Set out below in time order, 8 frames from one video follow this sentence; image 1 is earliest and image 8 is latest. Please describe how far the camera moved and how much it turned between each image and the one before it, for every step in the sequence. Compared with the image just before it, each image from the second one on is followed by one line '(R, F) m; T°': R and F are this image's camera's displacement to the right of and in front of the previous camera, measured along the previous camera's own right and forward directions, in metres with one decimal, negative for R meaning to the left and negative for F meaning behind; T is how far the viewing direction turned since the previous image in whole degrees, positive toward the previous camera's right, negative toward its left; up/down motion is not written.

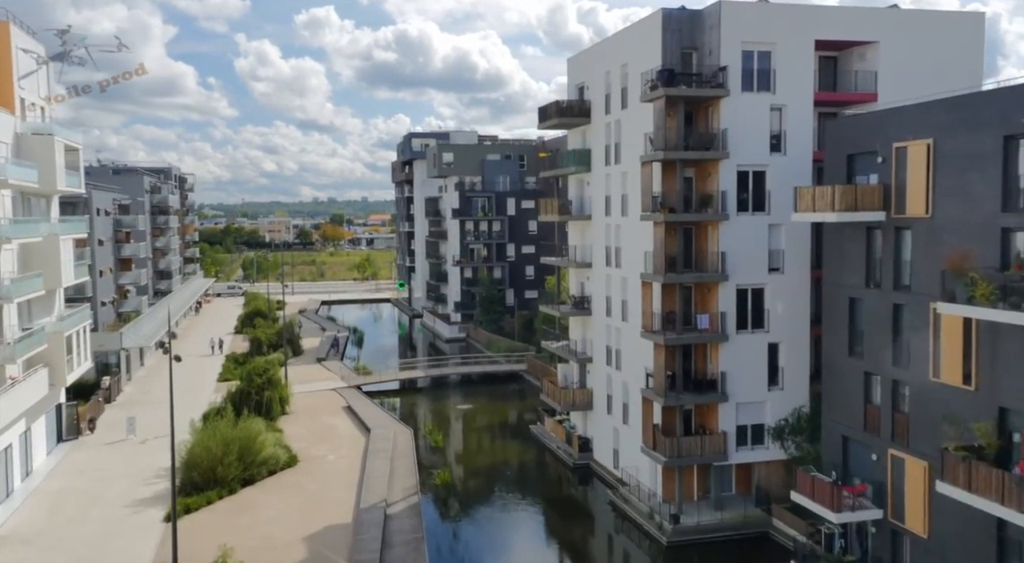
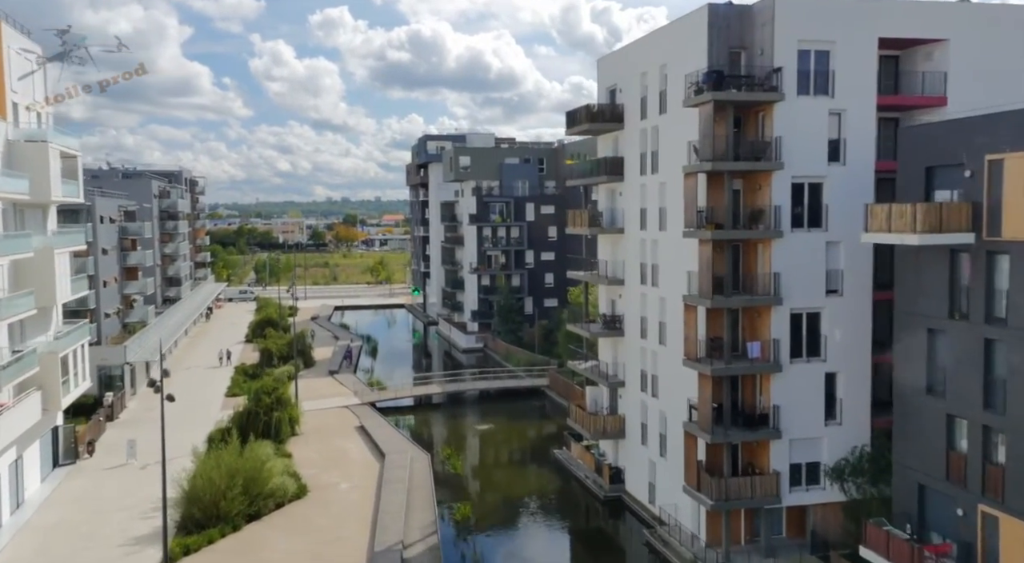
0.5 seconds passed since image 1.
(-0.5, +2.0) m; -1°
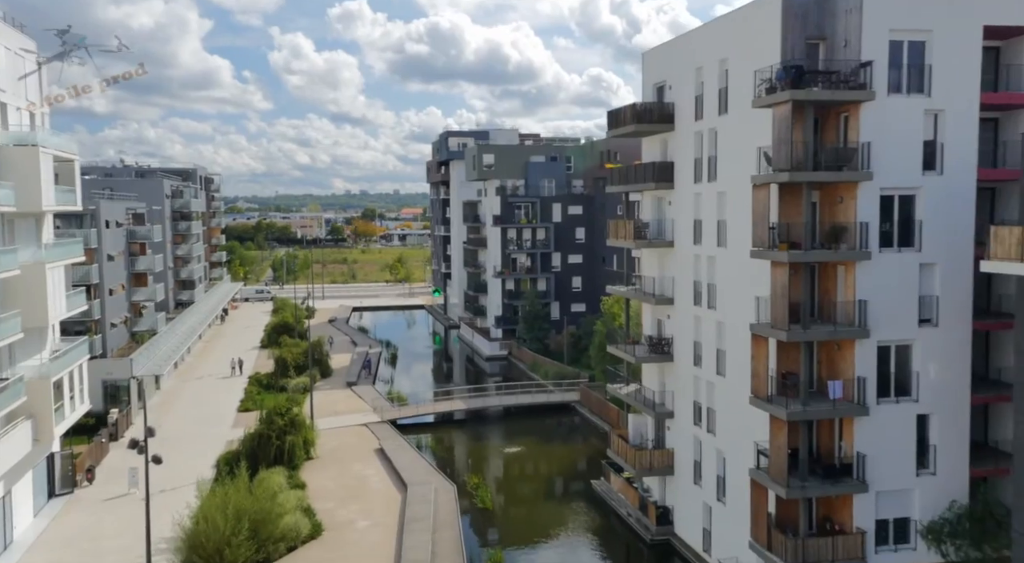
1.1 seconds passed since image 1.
(-0.6, +2.5) m; -1°
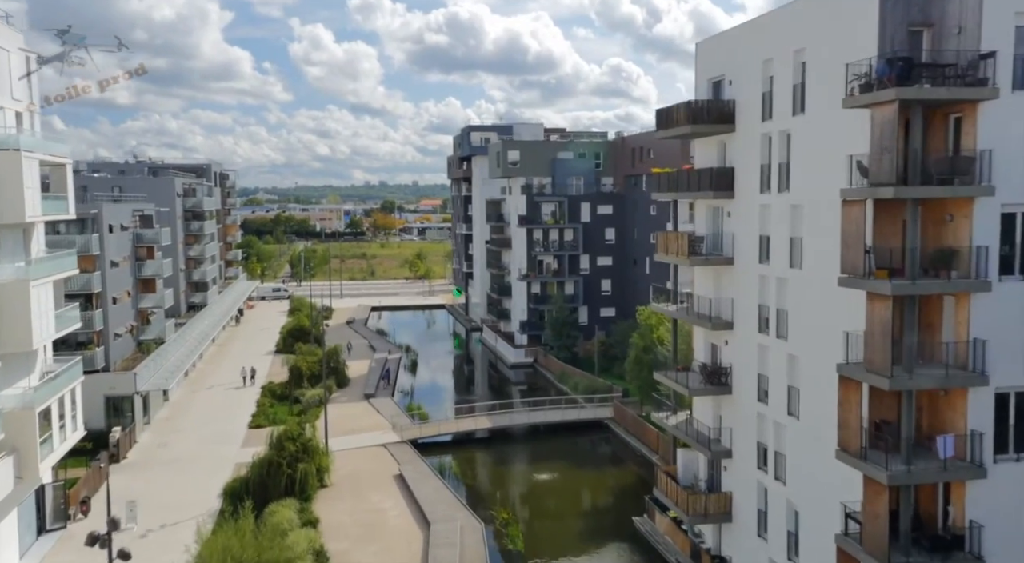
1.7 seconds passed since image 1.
(-0.5, +2.6) m; -1°
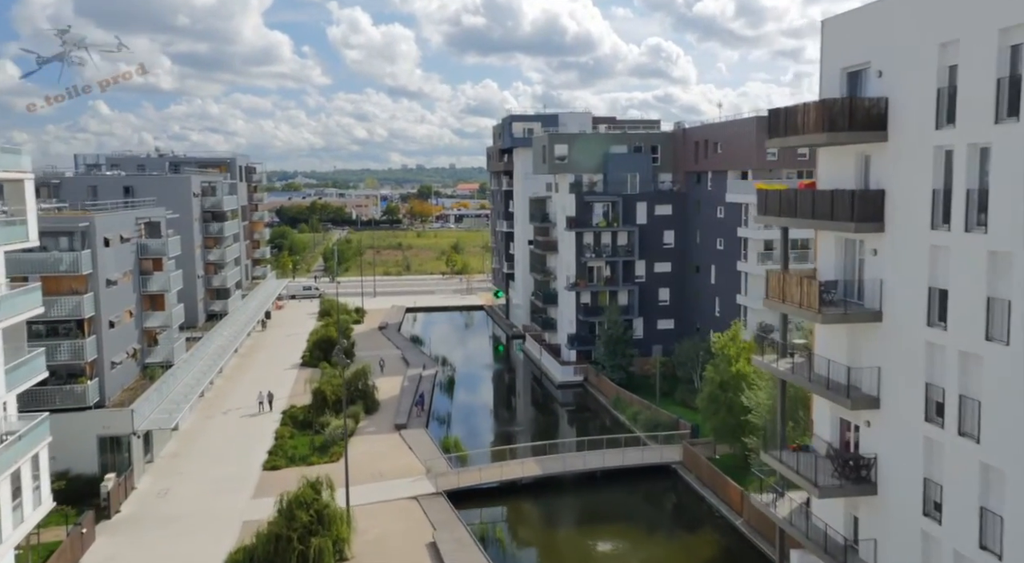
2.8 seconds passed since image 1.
(-0.6, +4.9) m; -3°
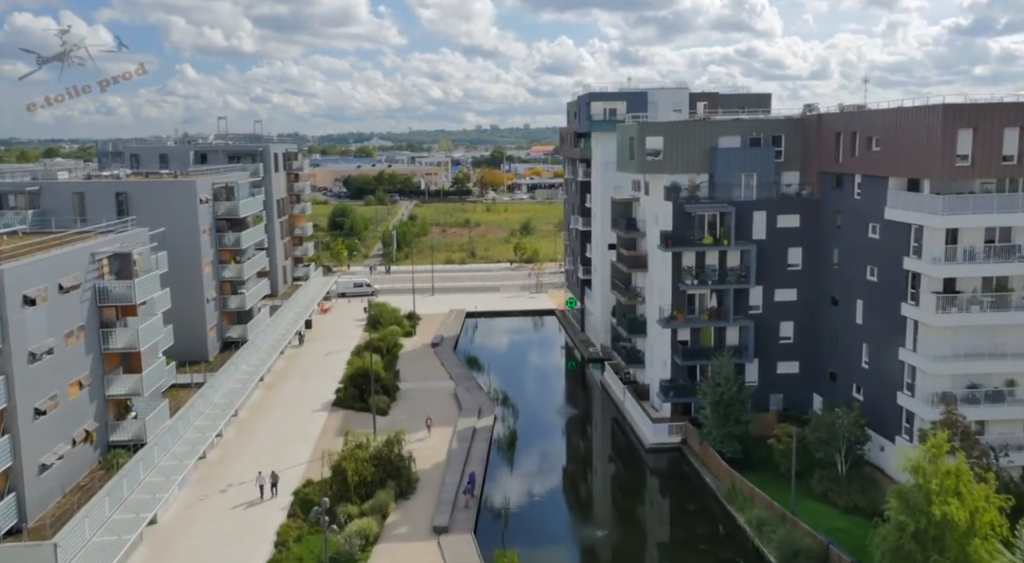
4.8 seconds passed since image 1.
(-0.2, +9.5) m; -6°
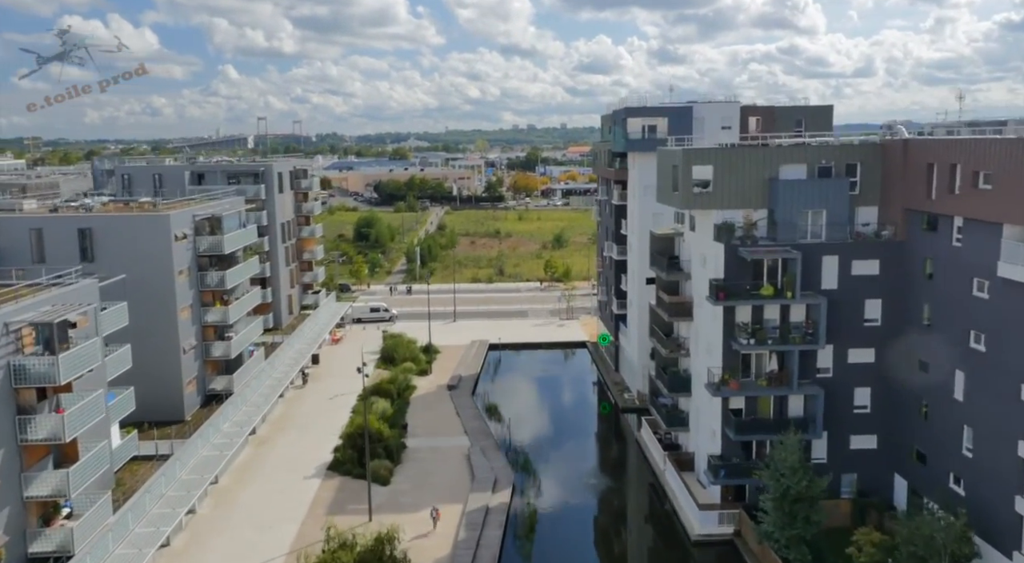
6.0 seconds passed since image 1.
(+0.6, +5.4) m; -3°
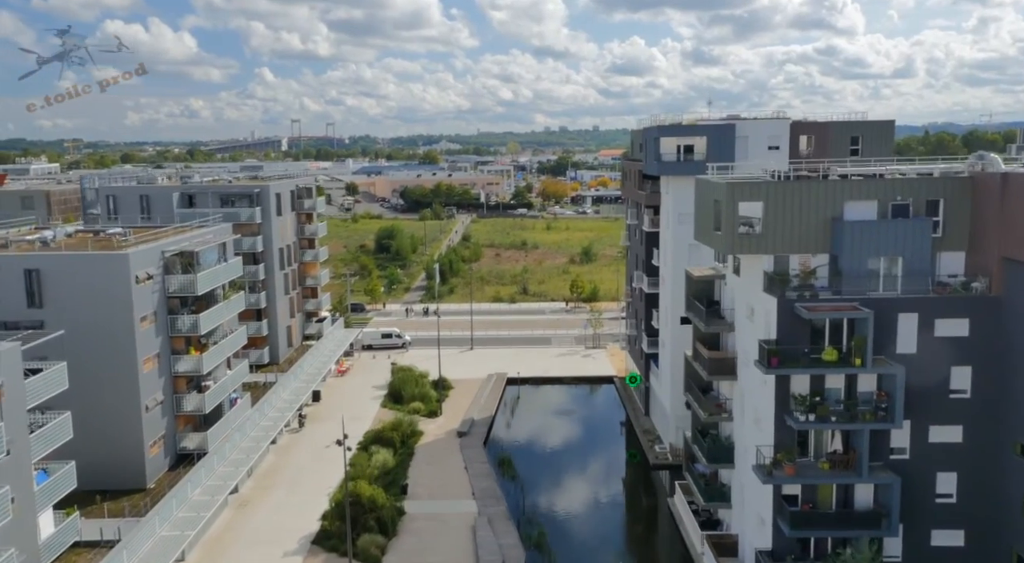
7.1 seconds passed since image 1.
(+0.7, +4.7) m; -2°
